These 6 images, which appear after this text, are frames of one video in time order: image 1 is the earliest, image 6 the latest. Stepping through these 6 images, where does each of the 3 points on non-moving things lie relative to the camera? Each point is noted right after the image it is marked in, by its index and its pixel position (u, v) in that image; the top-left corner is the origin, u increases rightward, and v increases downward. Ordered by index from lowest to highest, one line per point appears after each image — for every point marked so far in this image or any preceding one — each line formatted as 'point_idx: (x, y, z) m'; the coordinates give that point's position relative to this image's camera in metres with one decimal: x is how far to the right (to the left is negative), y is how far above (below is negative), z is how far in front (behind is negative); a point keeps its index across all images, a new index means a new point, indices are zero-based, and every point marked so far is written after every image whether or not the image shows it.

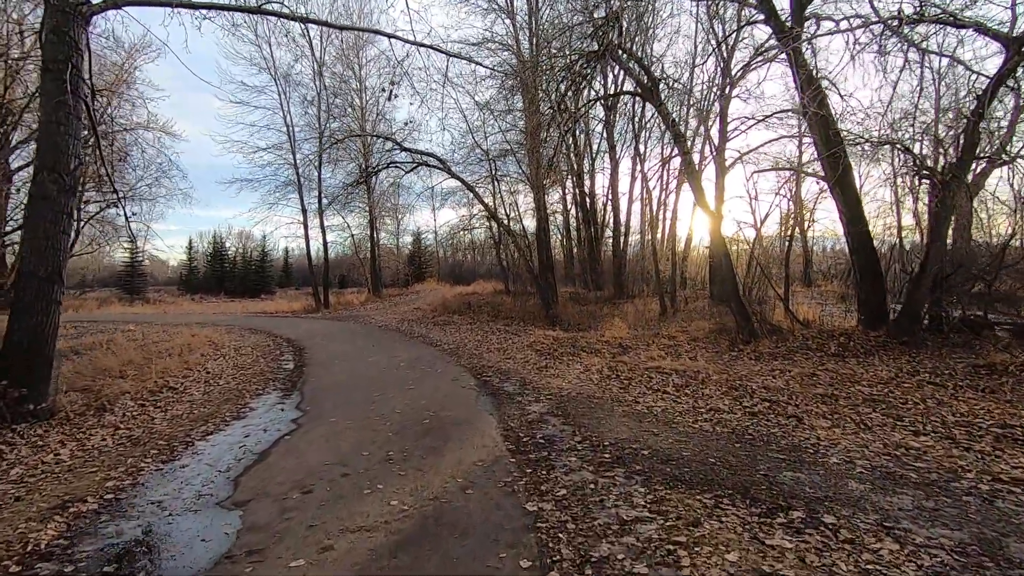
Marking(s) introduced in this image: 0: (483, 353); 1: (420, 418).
0: (-0.5, -1.3, +10.7) m
1: (-1.0, -1.5, +6.1) m
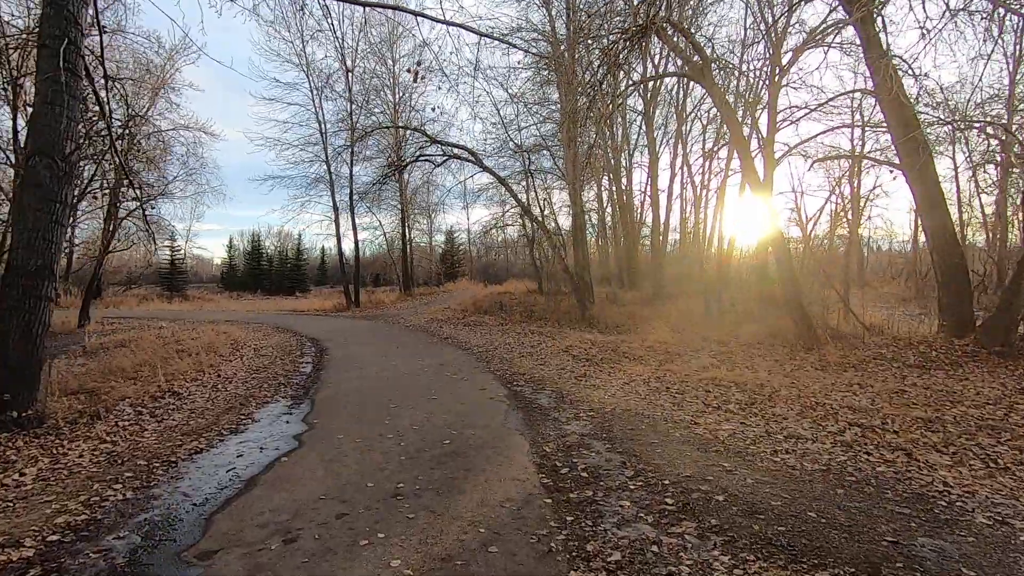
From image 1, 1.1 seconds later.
0: (+0.1, -1.3, +9.8) m
1: (-0.7, -1.5, +5.2) m
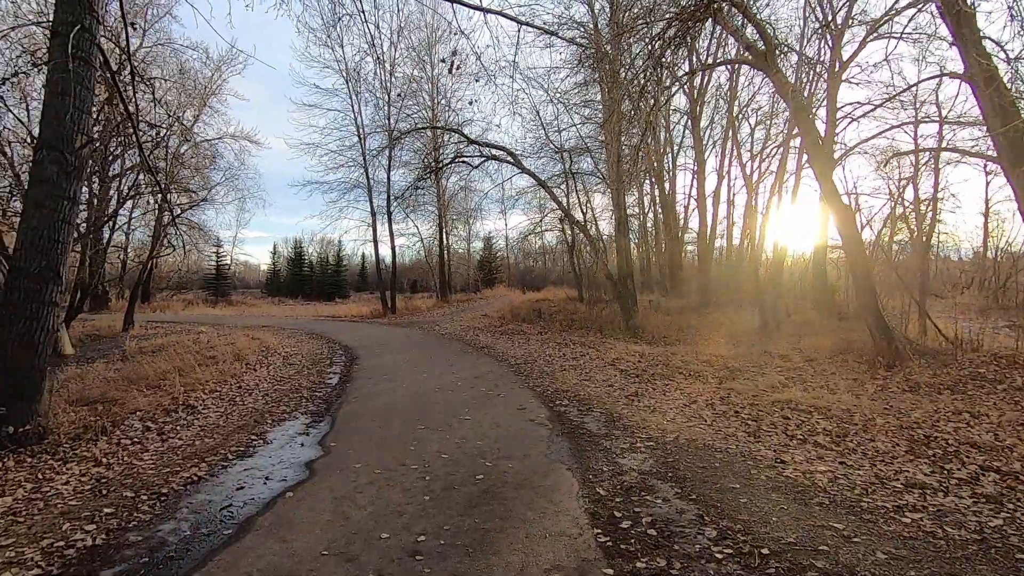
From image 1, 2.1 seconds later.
0: (+0.8, -1.4, +8.9) m
1: (-0.3, -1.5, +4.4) m
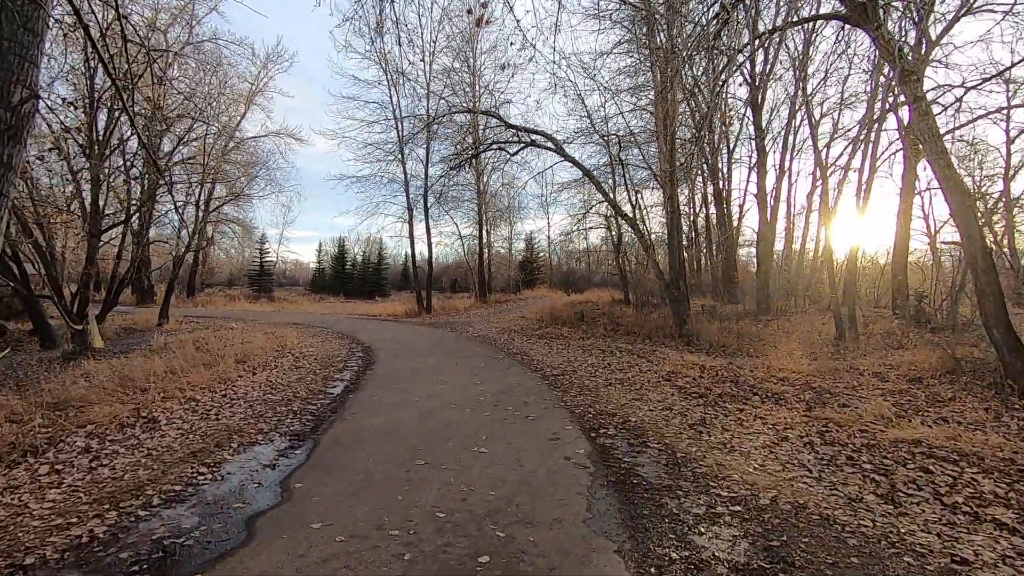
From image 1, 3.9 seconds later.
0: (+1.2, -1.4, +7.4) m
1: (-0.2, -1.4, +3.0) m
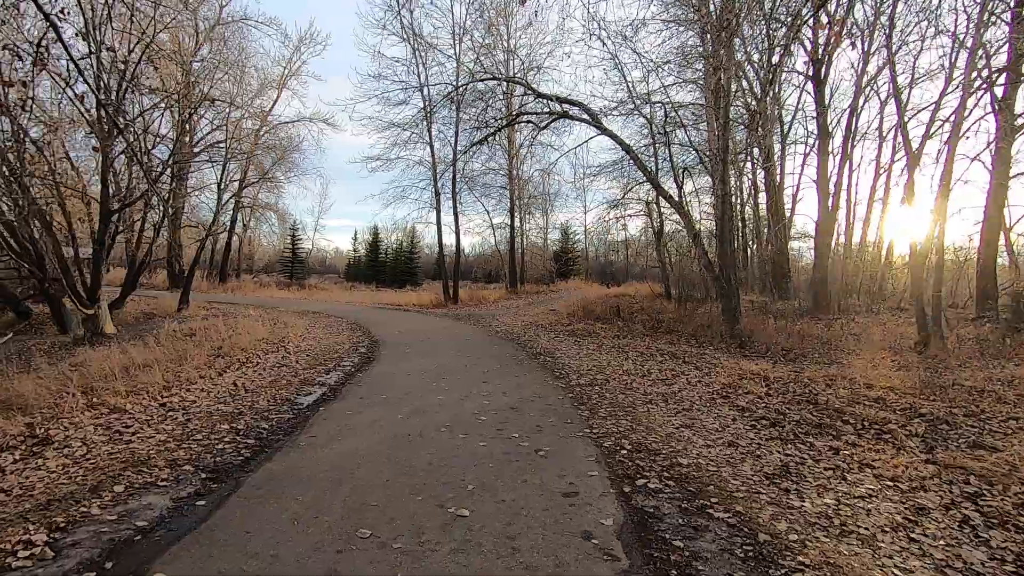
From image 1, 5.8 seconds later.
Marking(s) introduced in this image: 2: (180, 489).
0: (+1.4, -1.3, +5.8) m
1: (-0.4, -1.4, +1.4) m
2: (-2.2, -1.3, +3.5) m
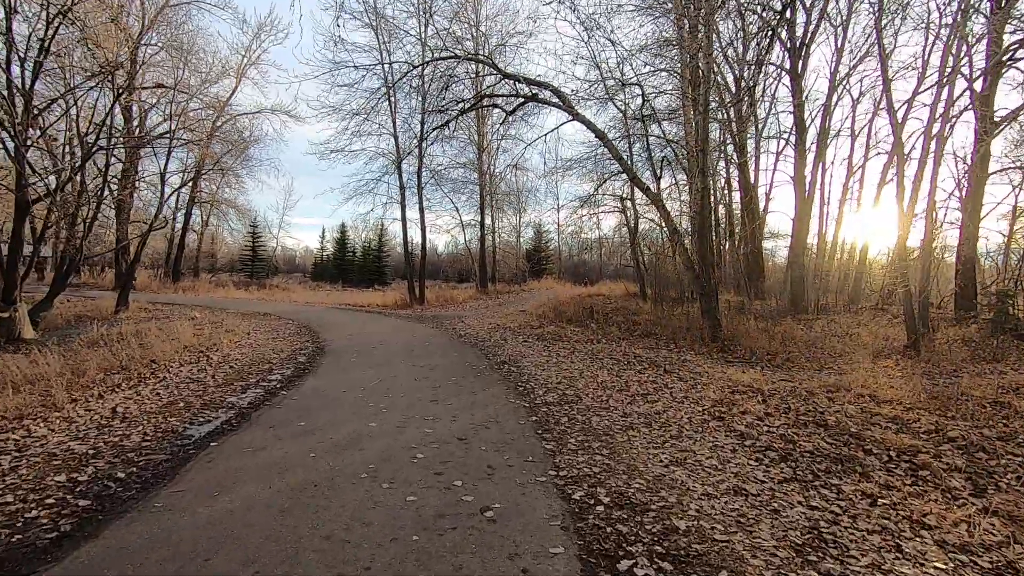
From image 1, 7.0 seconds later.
0: (+0.9, -1.3, +4.7) m
1: (-0.6, -1.4, +0.3) m
2: (-2.5, -1.3, +2.3) m
